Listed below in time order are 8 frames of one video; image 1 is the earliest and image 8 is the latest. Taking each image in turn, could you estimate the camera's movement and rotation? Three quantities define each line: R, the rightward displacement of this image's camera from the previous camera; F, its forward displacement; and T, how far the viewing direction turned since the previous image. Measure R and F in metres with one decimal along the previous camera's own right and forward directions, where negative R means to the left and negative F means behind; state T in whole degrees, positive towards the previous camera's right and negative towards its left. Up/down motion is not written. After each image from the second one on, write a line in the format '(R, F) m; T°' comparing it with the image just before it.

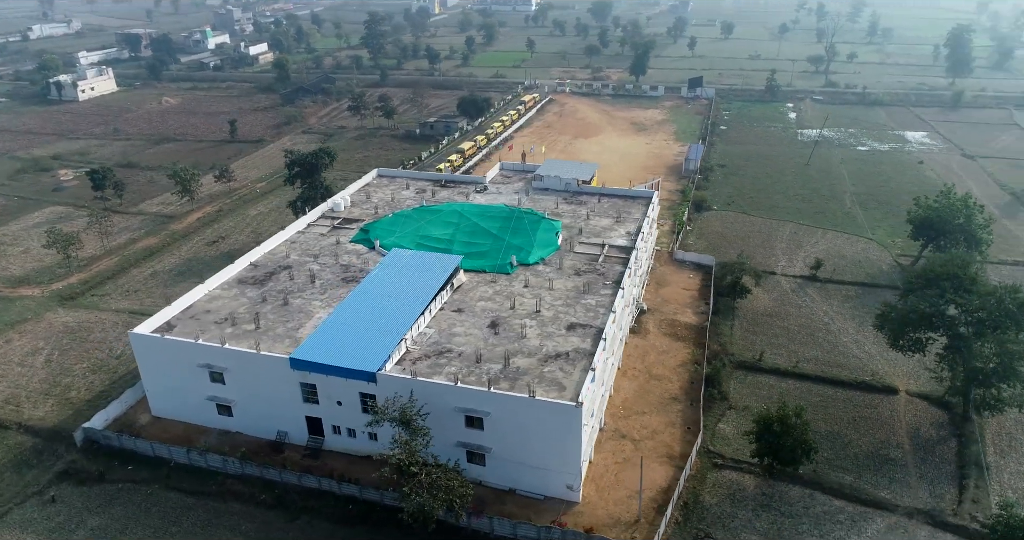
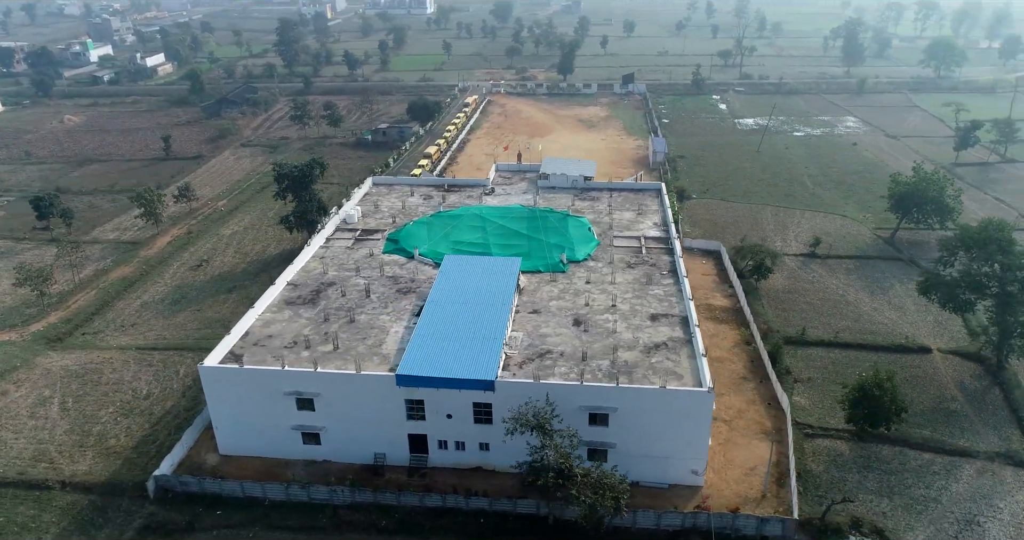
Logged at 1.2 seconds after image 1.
(-8.0, +0.8) m; +9°
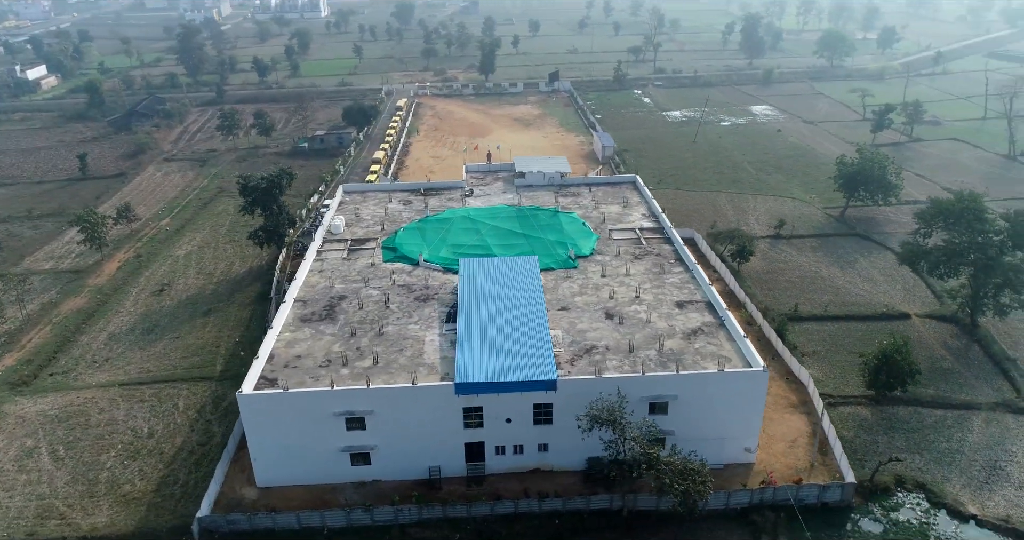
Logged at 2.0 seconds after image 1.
(-5.5, +0.6) m; +9°
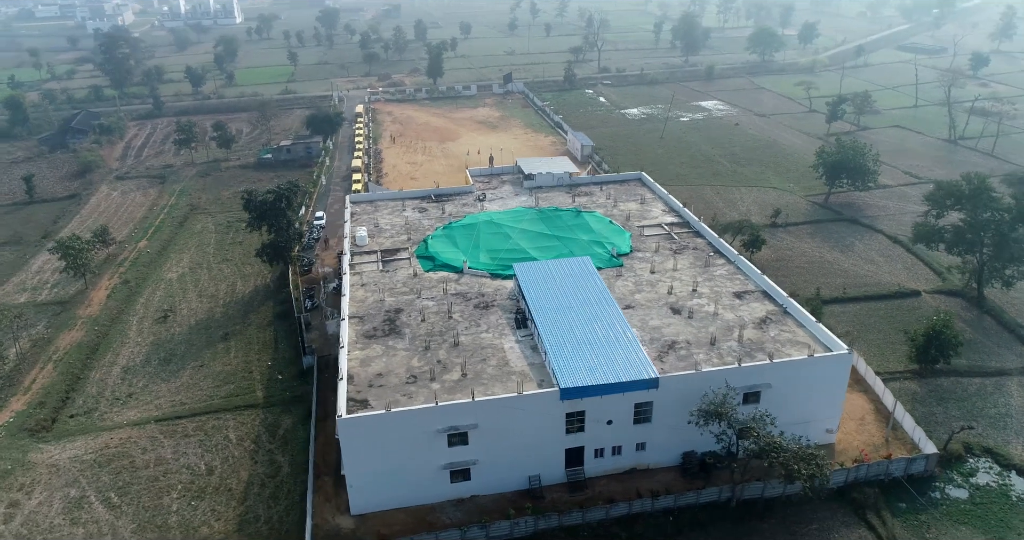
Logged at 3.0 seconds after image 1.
(-6.3, +0.8) m; +7°
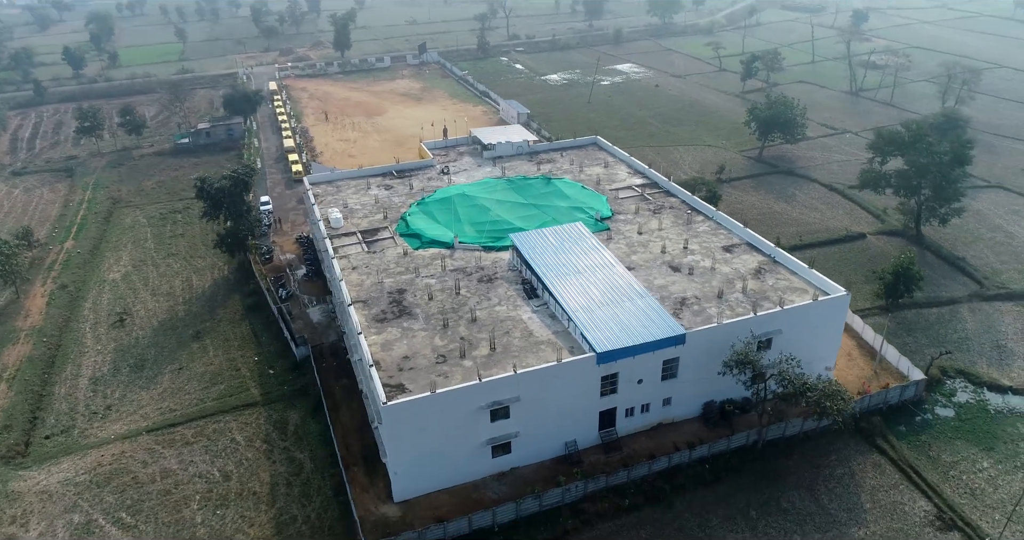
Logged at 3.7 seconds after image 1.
(-4.6, +0.6) m; +9°
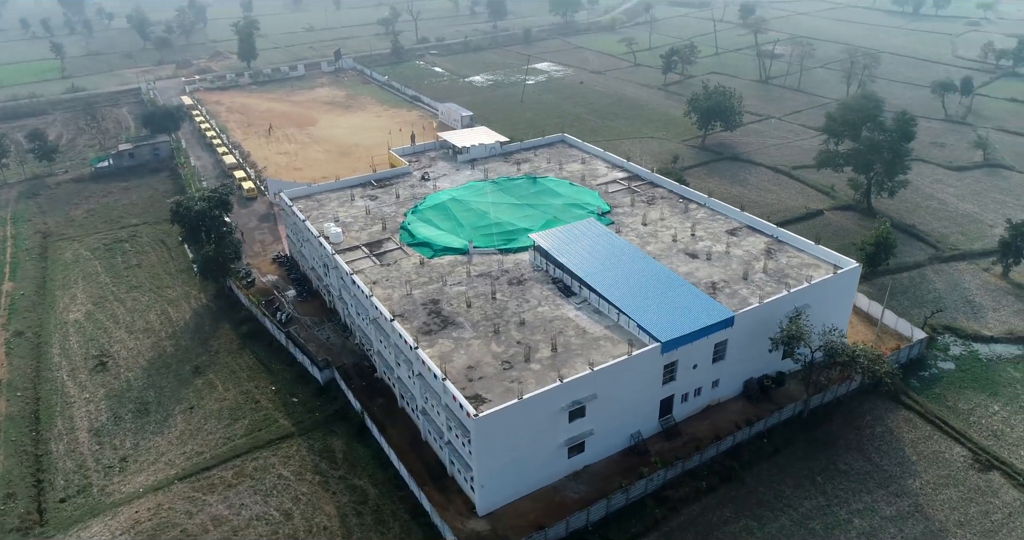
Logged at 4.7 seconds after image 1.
(-5.9, +0.7) m; +9°
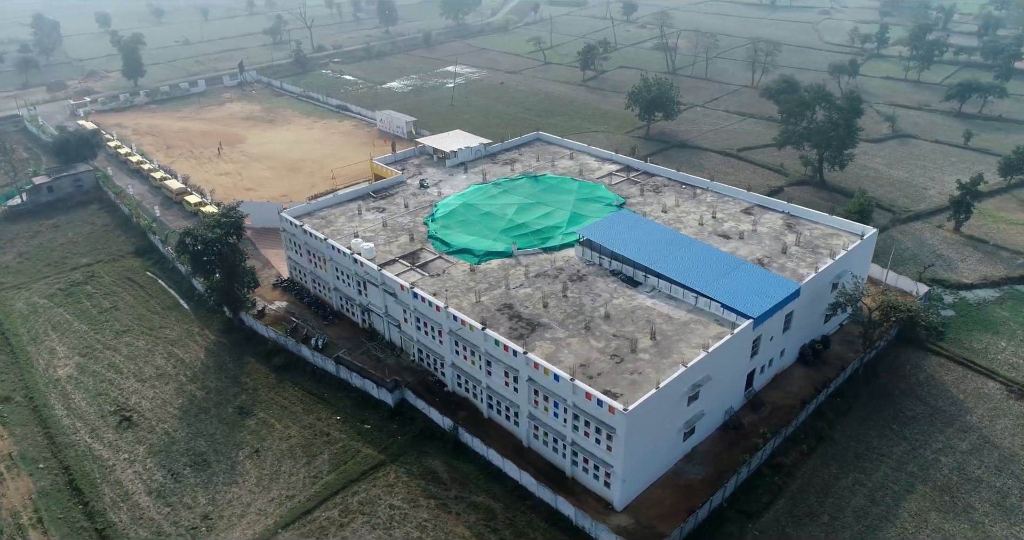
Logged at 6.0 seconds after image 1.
(-8.1, +1.0) m; +11°
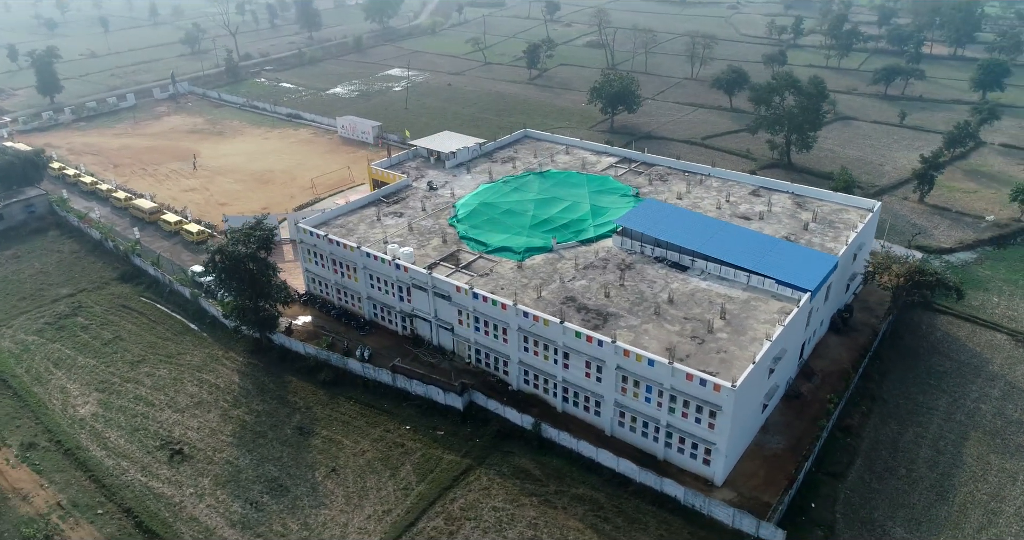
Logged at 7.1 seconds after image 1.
(-6.1, +0.4) m; +8°
